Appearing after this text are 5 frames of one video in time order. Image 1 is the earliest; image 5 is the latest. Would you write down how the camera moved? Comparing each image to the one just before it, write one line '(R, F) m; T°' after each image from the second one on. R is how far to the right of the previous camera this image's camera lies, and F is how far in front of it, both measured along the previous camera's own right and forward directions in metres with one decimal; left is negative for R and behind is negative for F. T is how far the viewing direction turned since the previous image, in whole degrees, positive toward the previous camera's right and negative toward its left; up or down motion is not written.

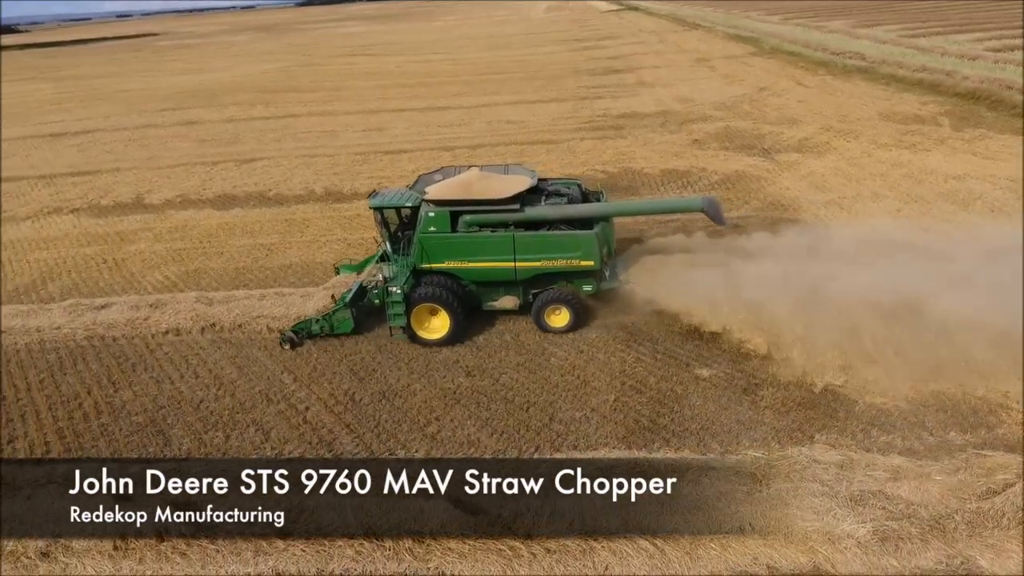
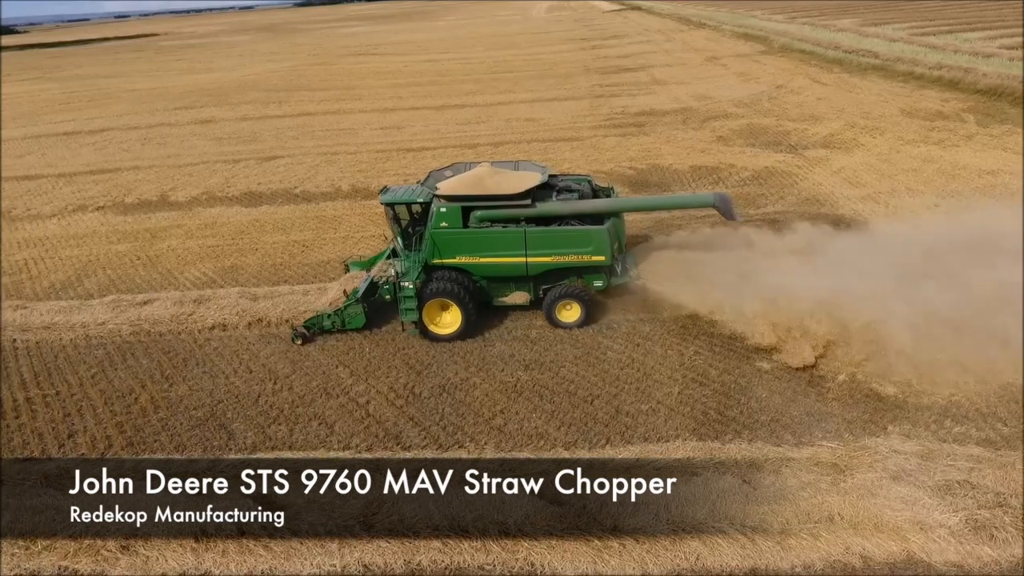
(-0.7, 0.0) m; 0°
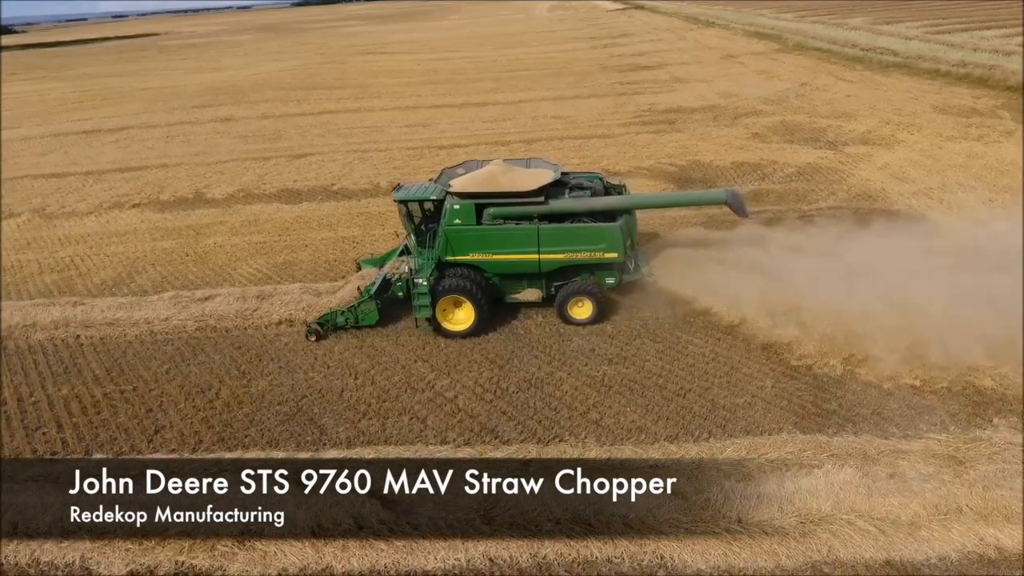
(-1.0, 0.0) m; 0°
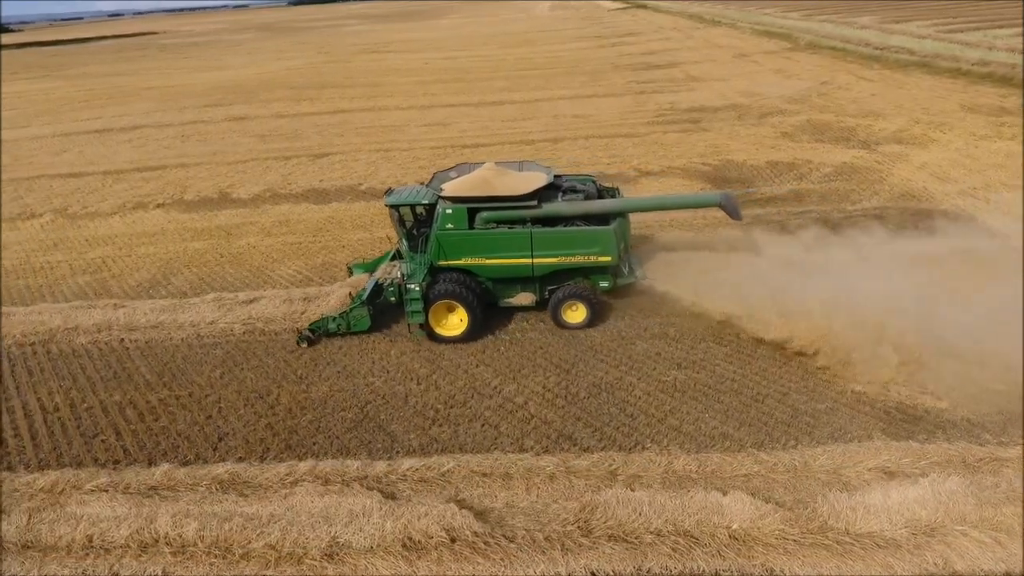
(-0.8, +0.2) m; 0°
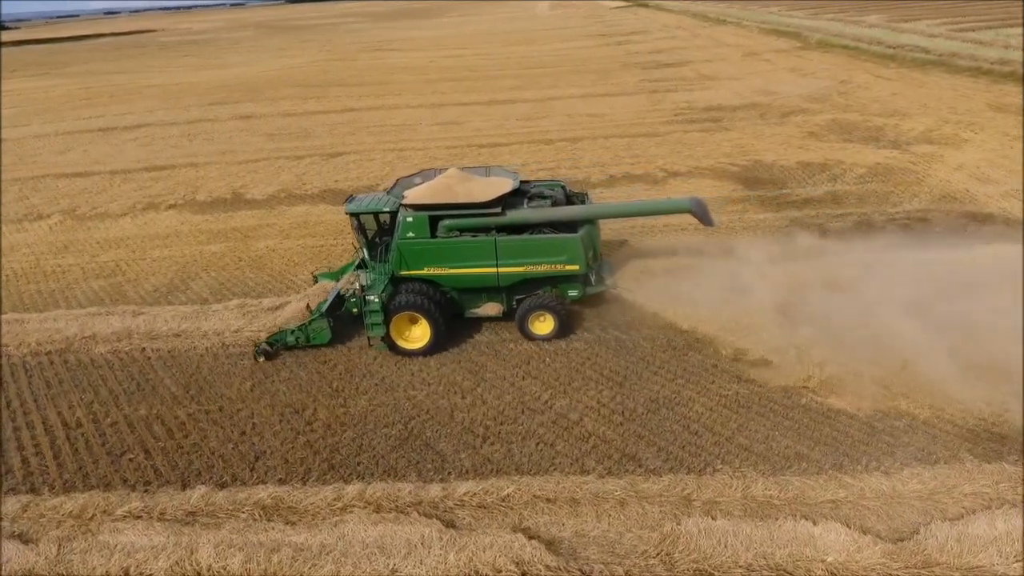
(-0.6, +0.4) m; 0°
